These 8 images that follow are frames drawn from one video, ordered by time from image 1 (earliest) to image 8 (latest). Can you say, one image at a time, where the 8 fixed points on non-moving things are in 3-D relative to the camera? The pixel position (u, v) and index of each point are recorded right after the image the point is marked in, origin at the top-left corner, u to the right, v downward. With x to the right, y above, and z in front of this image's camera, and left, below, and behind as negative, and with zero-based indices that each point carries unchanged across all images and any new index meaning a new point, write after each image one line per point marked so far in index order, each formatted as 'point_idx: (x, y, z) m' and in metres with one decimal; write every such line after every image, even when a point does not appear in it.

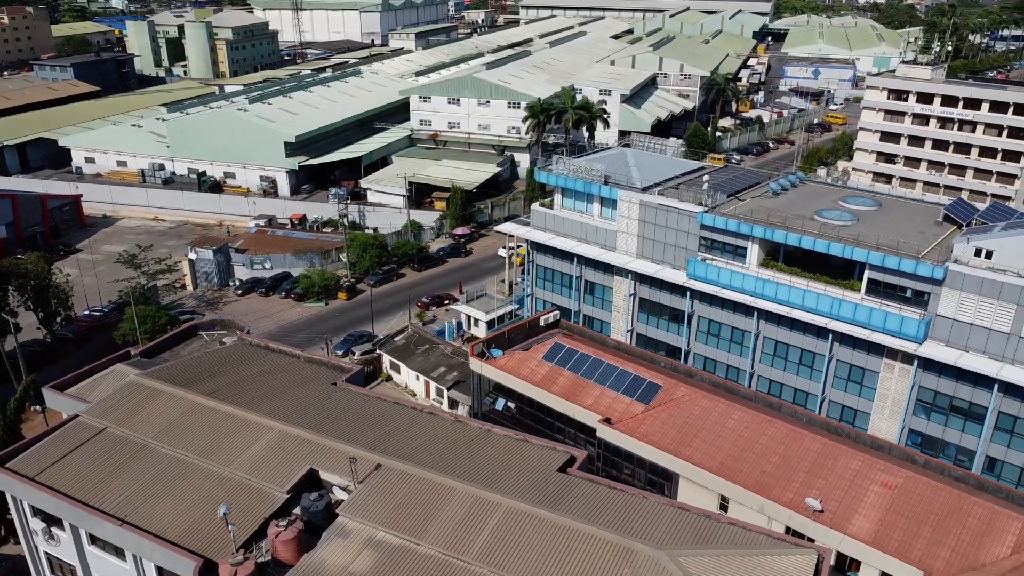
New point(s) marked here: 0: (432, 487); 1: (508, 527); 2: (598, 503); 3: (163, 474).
0: (-1.7, -4.5, +18.2) m
1: (0.0, -5.1, +17.0) m
2: (+2.0, -4.8, +17.9) m
3: (-8.3, -4.4, +19.2) m
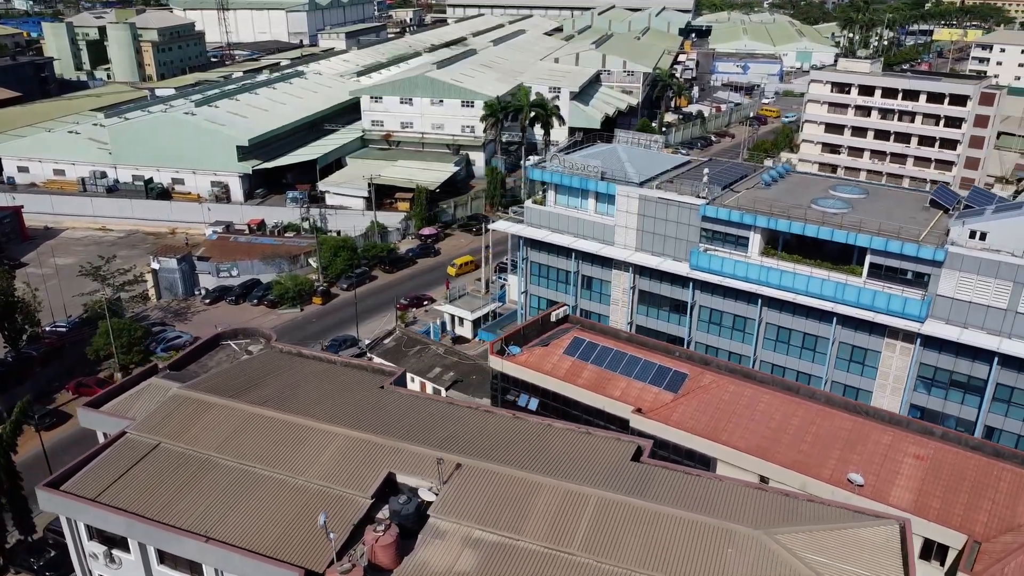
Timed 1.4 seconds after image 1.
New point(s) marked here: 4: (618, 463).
0: (+0.2, -4.5, +18.4) m
1: (+2.0, -4.9, +17.3) m
2: (+4.0, -4.6, +18.4) m
3: (-6.4, -4.6, +18.7) m
4: (+2.7, -4.3, +19.6) m
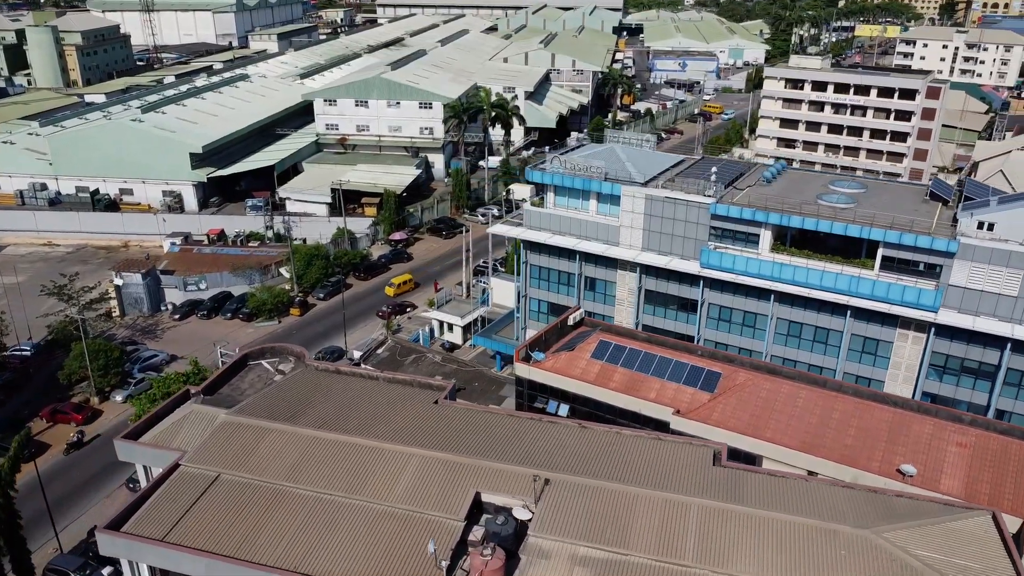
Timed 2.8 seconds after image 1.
0: (+2.3, -4.7, +18.0) m
1: (+4.2, -5.1, +17.1) m
2: (+6.0, -4.7, +18.4) m
3: (-4.3, -5.1, +17.7) m
4: (+4.6, -4.4, +19.4) m
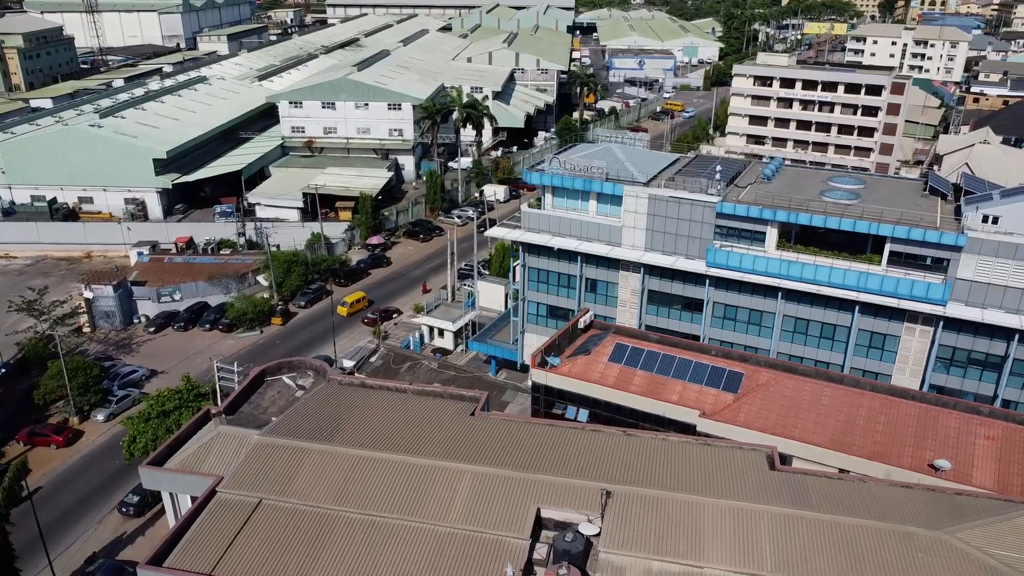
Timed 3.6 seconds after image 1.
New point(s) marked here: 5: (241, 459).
0: (+3.7, -4.8, +17.5) m
1: (+5.6, -5.1, +16.7) m
2: (+7.4, -4.7, +18.1) m
3: (-2.9, -5.3, +16.9) m
4: (+5.9, -4.4, +19.1) m
5: (-6.5, -4.1, +19.4) m
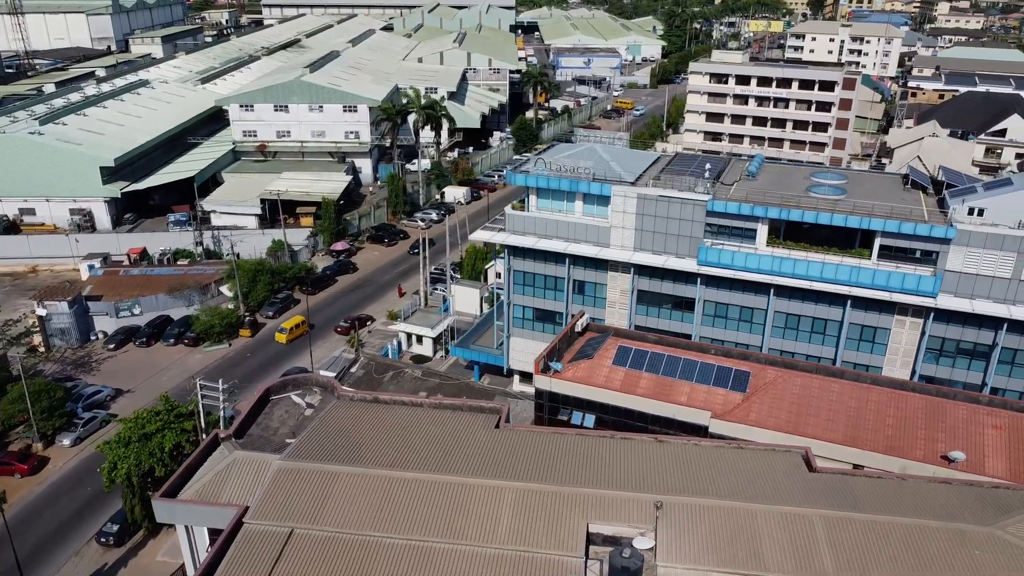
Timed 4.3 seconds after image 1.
0: (+4.7, -4.8, +17.2) m
1: (+6.7, -5.1, +16.5) m
2: (+8.3, -4.6, +18.0) m
3: (-1.8, -5.6, +16.0) m
4: (+6.8, -4.4, +18.8) m
5: (-5.7, -4.5, +18.3) m
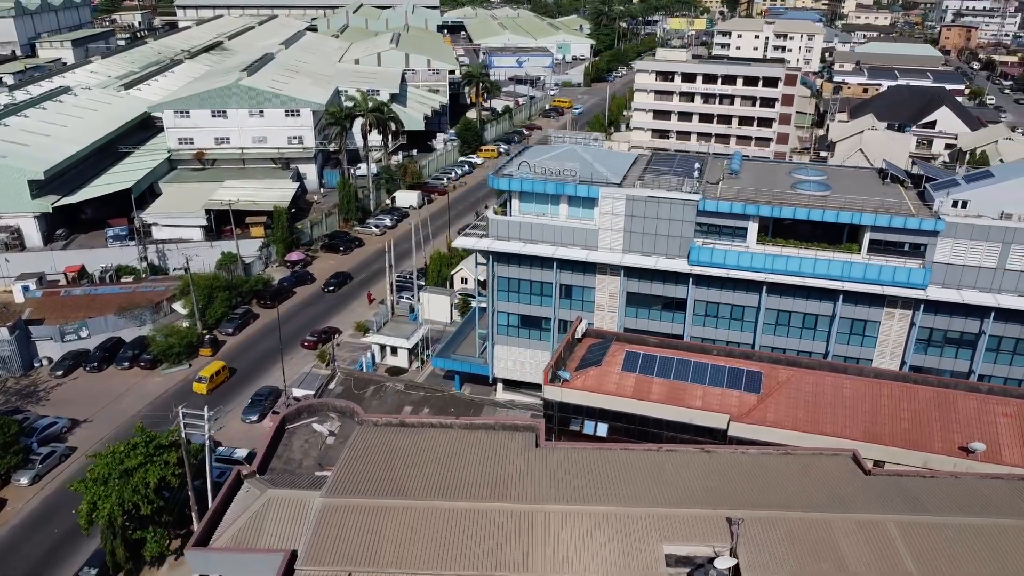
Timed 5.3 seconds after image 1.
0: (+6.1, -4.9, +16.7) m
1: (+8.2, -5.2, +16.3) m
2: (+9.6, -4.6, +17.9) m
3: (-0.3, -6.0, +15.0) m
4: (+8.0, -4.4, +18.6) m
5: (-4.3, -5.0, +16.9) m
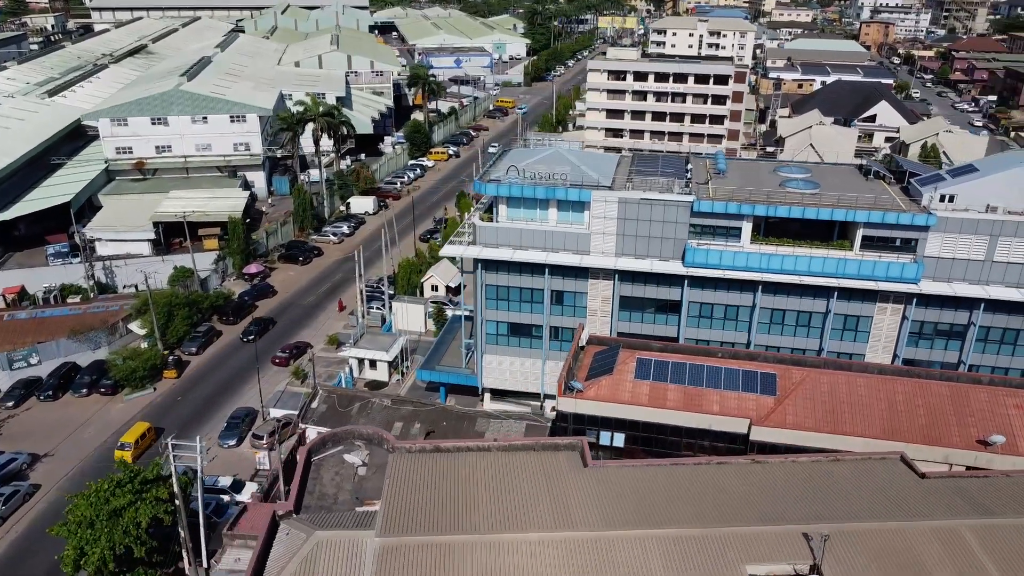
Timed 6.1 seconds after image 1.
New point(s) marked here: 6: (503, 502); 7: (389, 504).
0: (+7.5, -5.1, +16.4) m
1: (+9.6, -5.2, +16.1) m
2: (+10.9, -4.6, +17.9) m
3: (+1.4, -6.3, +14.1) m
4: (+9.2, -4.5, +18.4) m
5: (-2.9, -5.5, +15.7) m
6: (-0.4, -4.7, +17.5) m
7: (-3.1, -4.9, +17.6) m
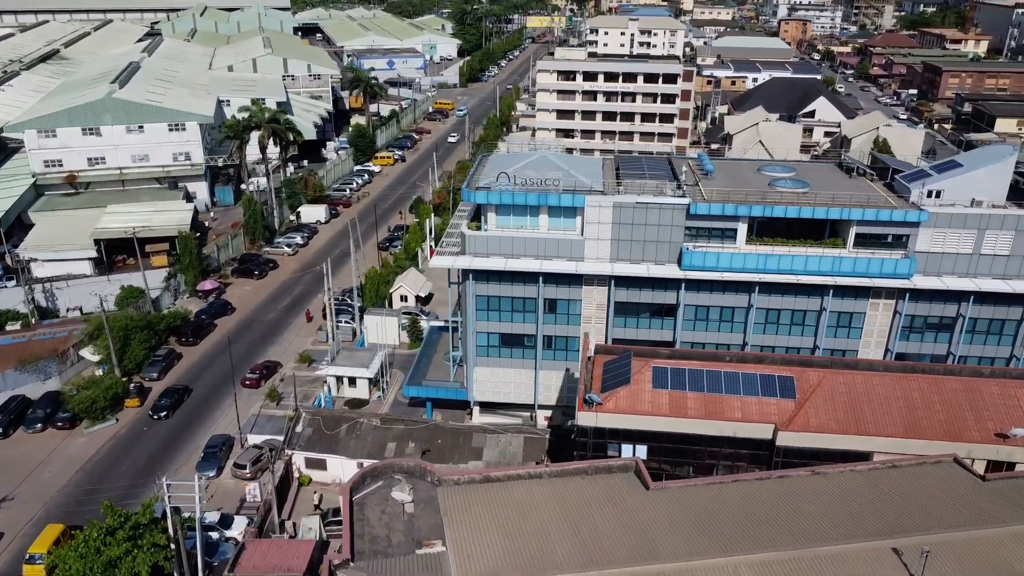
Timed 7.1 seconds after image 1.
0: (+9.1, -5.2, +16.1) m
1: (+11.2, -5.2, +16.1) m
2: (+12.3, -4.6, +17.9) m
3: (+3.3, -6.7, +13.3) m
4: (+10.6, -4.5, +18.3) m
5: (-1.1, -6.0, +14.4) m
6: (+1.1, -5.2, +16.5) m
7: (-1.6, -5.4, +16.4) m
